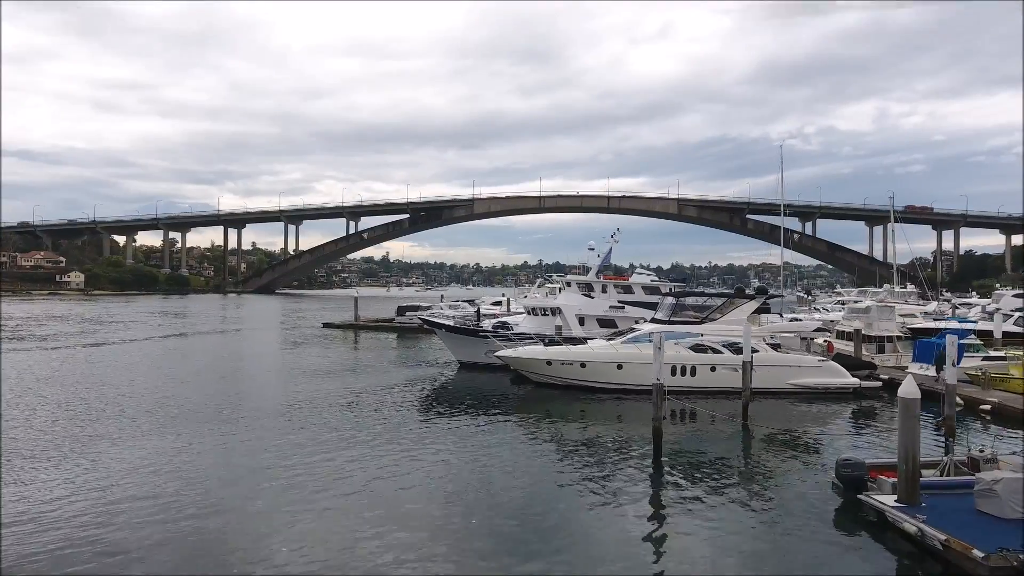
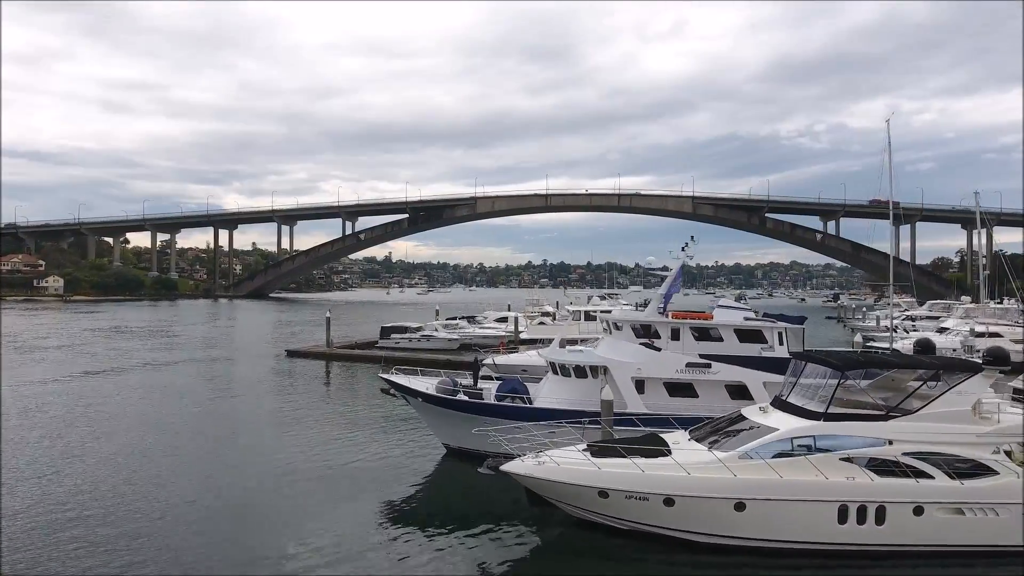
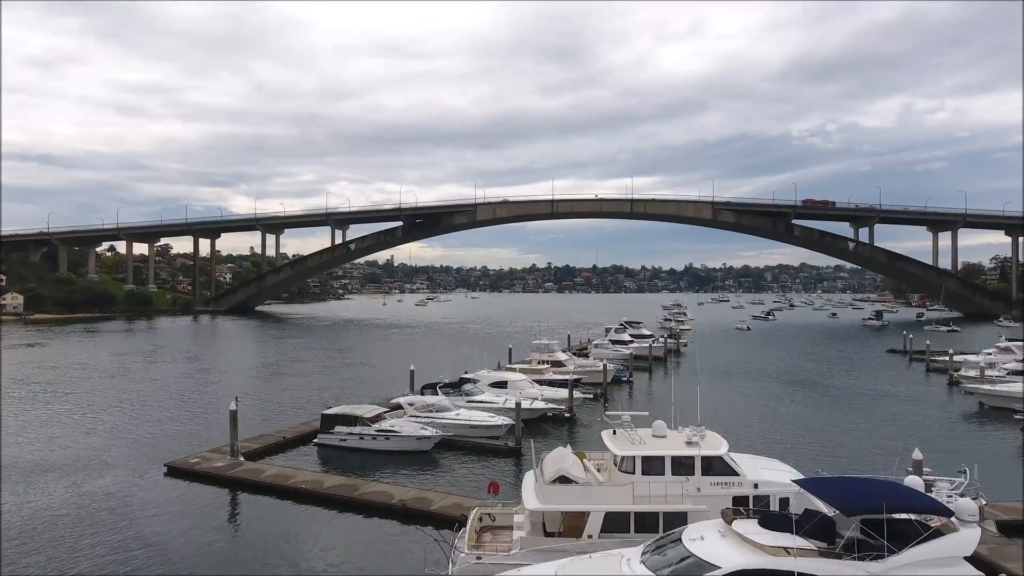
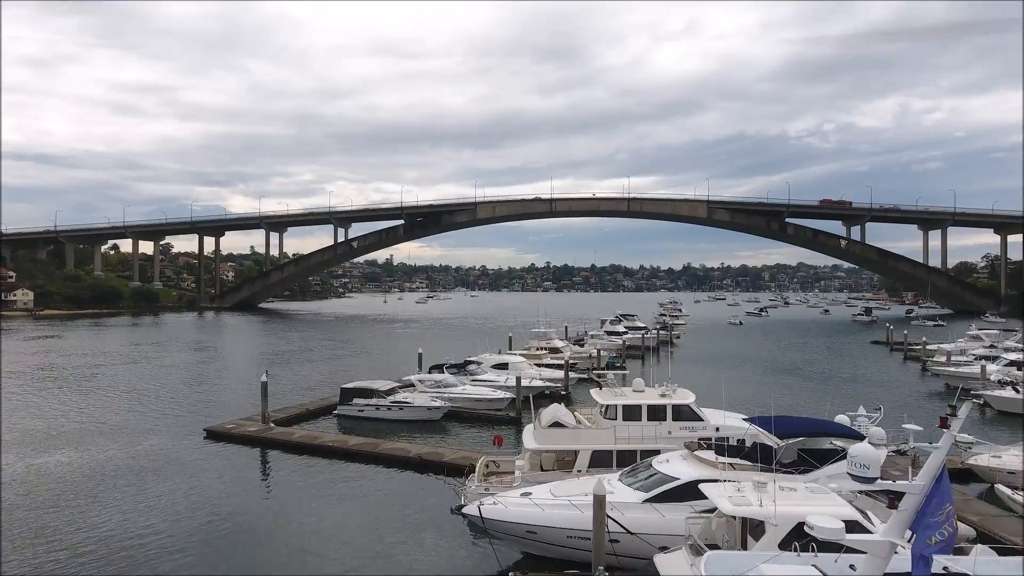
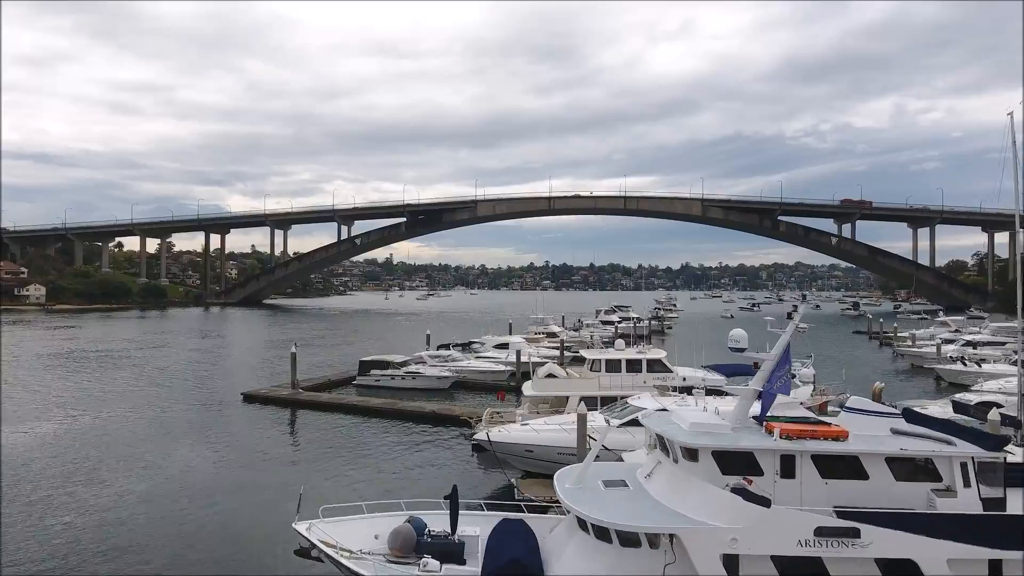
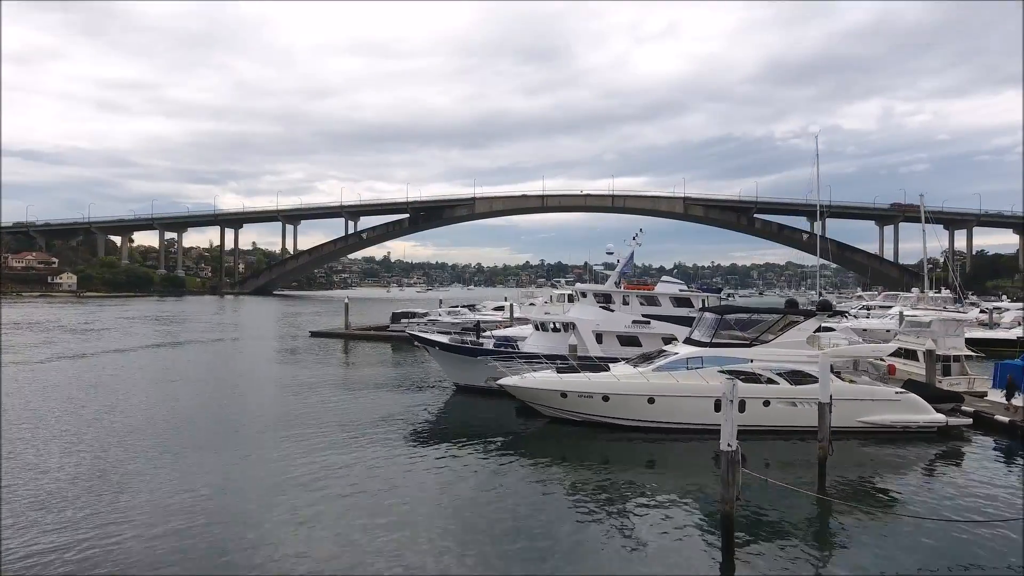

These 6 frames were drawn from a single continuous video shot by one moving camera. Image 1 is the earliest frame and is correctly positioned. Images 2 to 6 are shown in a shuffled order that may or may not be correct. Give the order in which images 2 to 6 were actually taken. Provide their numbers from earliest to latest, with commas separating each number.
6, 2, 5, 4, 3
